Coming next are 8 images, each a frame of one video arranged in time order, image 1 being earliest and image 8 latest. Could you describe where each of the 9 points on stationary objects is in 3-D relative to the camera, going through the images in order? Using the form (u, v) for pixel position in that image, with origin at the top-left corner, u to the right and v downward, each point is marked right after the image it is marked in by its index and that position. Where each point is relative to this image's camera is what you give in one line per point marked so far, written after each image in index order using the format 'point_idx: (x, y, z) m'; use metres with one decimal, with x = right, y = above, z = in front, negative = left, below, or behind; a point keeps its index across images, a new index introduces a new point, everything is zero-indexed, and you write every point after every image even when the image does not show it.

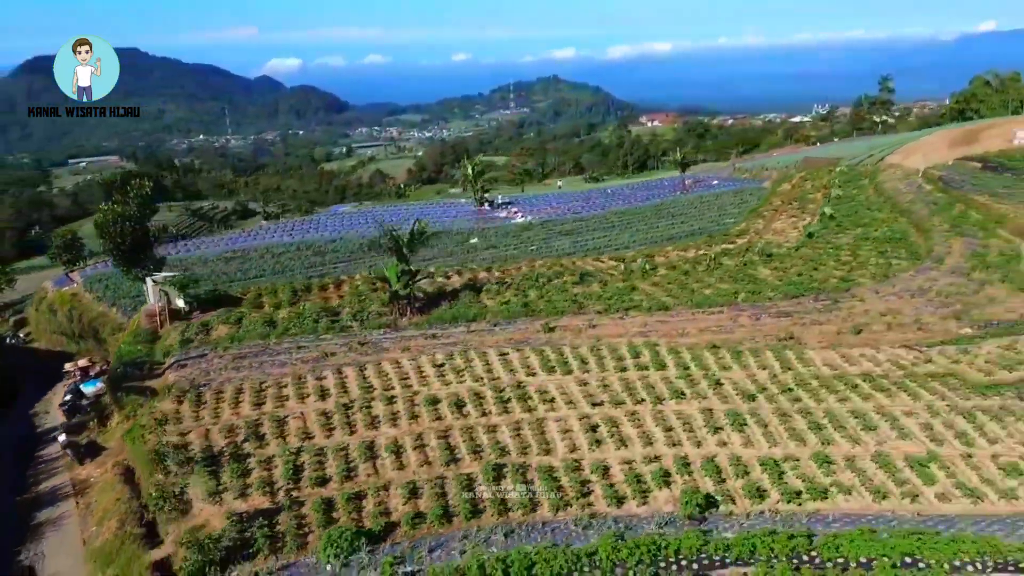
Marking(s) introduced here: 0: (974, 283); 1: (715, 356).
0: (+11.4, +0.1, +18.1) m
1: (+4.0, -1.3, +14.6) m
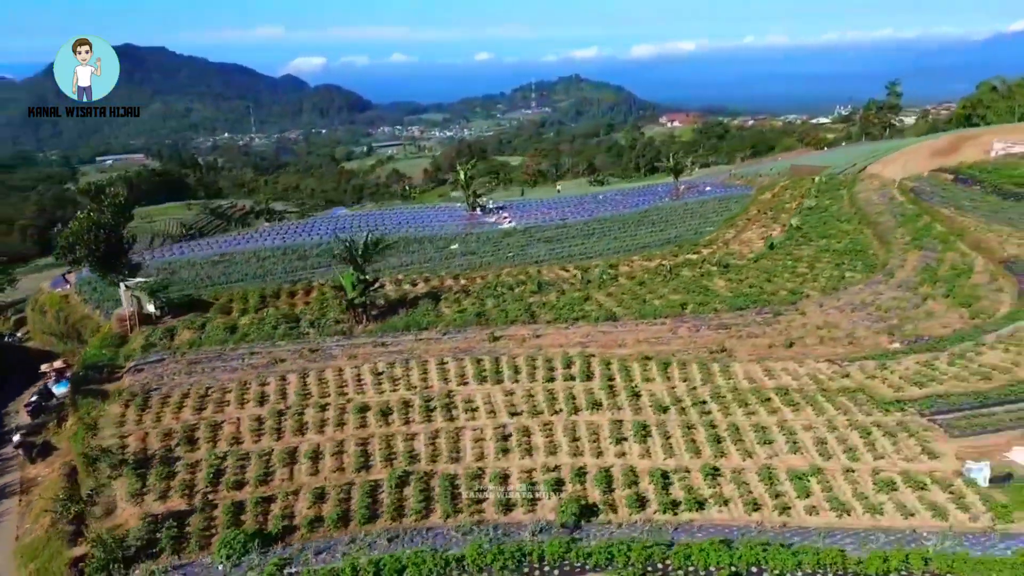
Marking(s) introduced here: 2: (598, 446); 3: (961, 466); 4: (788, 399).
0: (+10.2, -0.2, +18.4) m
1: (+2.7, -1.6, +15.0) m
2: (+1.3, -2.5, +11.7) m
3: (+6.5, -2.6, +10.7) m
4: (+4.9, -2.0, +13.1) m
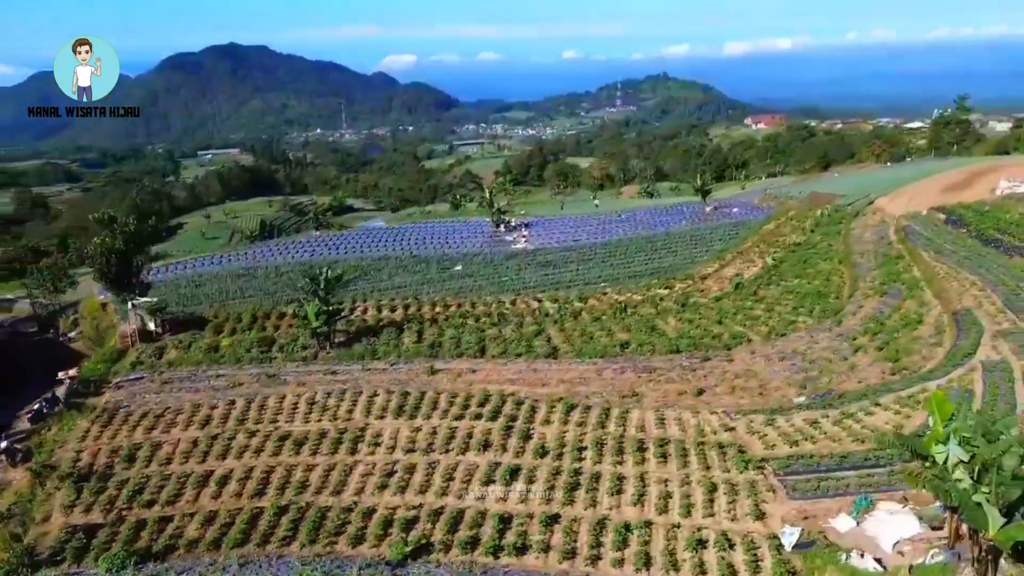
0: (+8.7, -1.5, +18.7) m
1: (+0.8, -2.6, +16.2) m
2: (-0.9, -3.5, +13.0) m
3: (+4.2, -3.8, +11.5) m
4: (+2.9, -3.1, +14.0) m
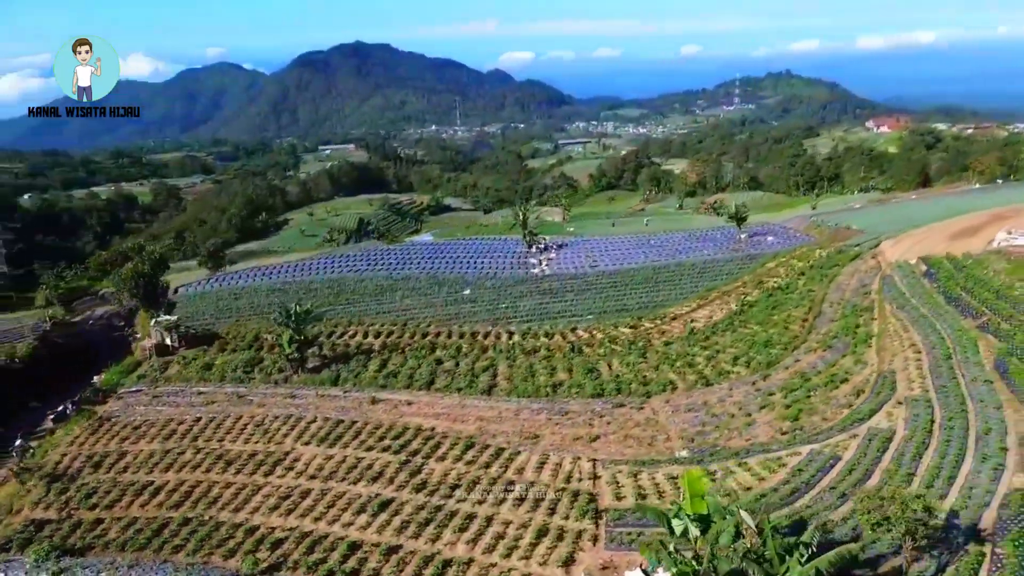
0: (+6.7, -3.1, +19.5) m
1: (-1.5, -3.9, +18.1) m
2: (-3.7, -4.7, +15.3) m
3: (+1.1, -5.1, +13.0) m
4: (+0.2, -4.4, +15.7) m
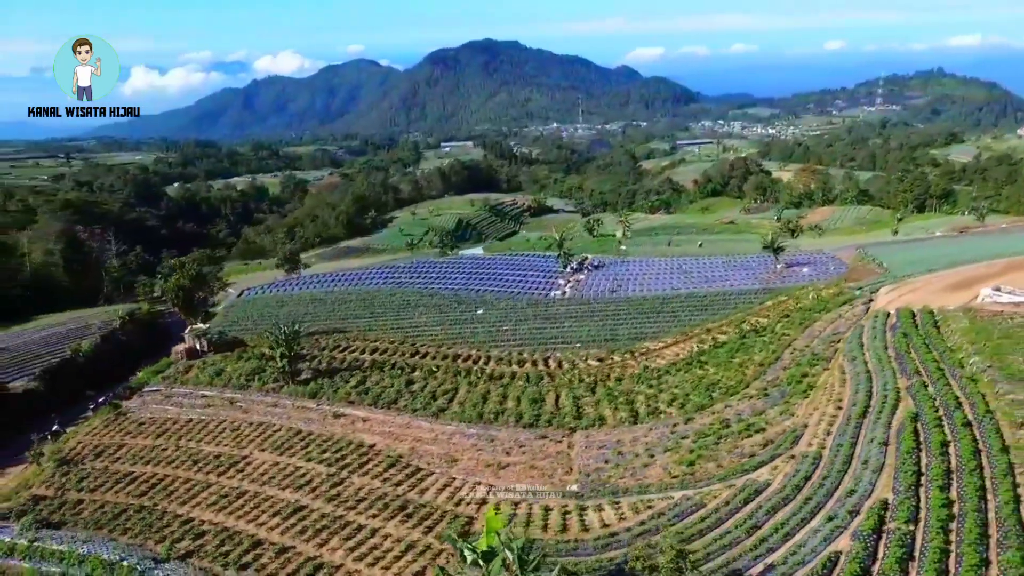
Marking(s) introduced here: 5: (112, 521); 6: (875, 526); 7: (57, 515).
0: (+4.5, -4.5, +20.9) m
1: (-3.7, -4.9, +20.8) m
2: (-6.4, -5.7, +18.3) m
3: (-2.0, -6.3, +15.4) m
4: (-2.5, -5.6, +18.2) m
5: (-9.9, -5.8, +18.2) m
6: (+7.8, -5.1, +15.7) m
7: (-11.5, -5.8, +18.7) m
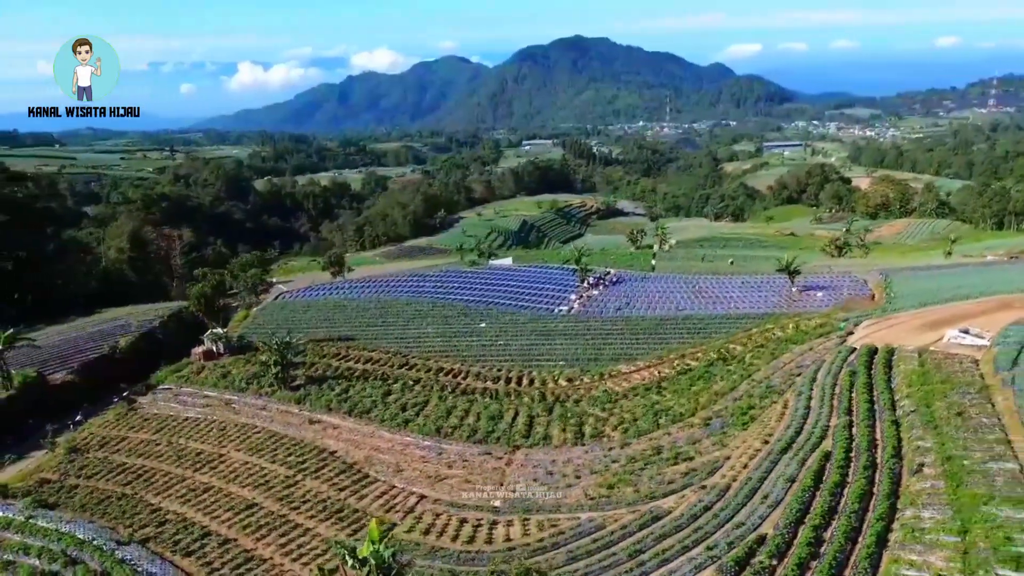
0: (+2.6, -5.6, +22.4) m
1: (-5.6, -5.7, +23.2) m
2: (-8.6, -6.3, +21.0) m
3: (-4.5, -7.1, +17.6) m
4: (-4.7, -6.4, +20.4) m
5: (-12.0, -6.3, +21.3) m
6: (+5.3, -6.2, +16.9) m
7: (-13.6, -6.2, +21.9) m
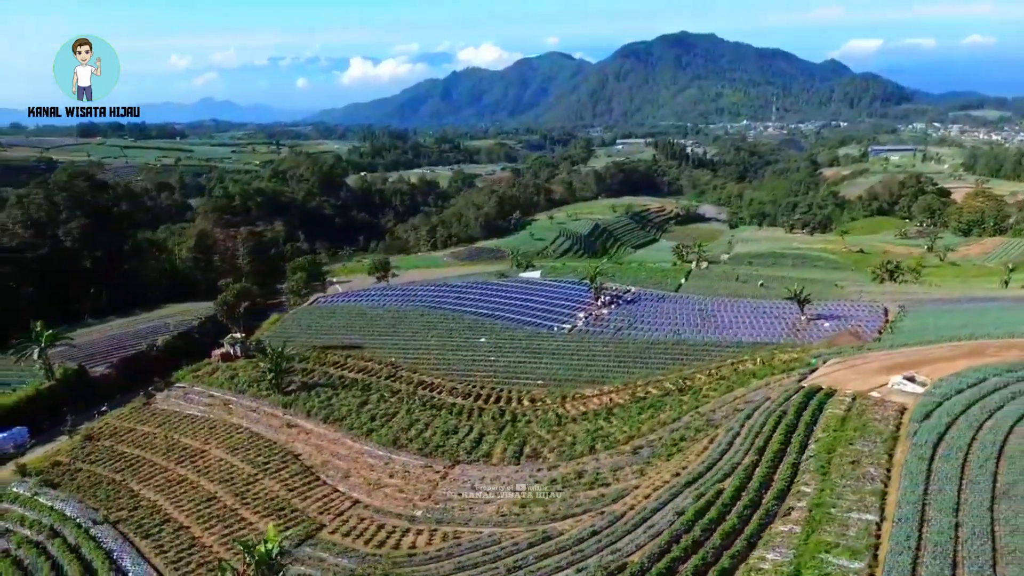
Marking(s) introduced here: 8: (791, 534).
0: (+0.3, -6.7, +24.5) m
1: (-7.8, -6.5, +26.3) m
2: (-11.1, -7.0, +24.5) m
3: (-7.5, -8.0, +20.6) m
4: (-7.3, -7.2, +23.4) m
5: (-14.4, -6.9, +25.2) m
6: (+2.2, -7.5, +18.7) m
7: (-15.9, -6.7, +25.9) m
8: (+7.3, -6.4, +19.0) m
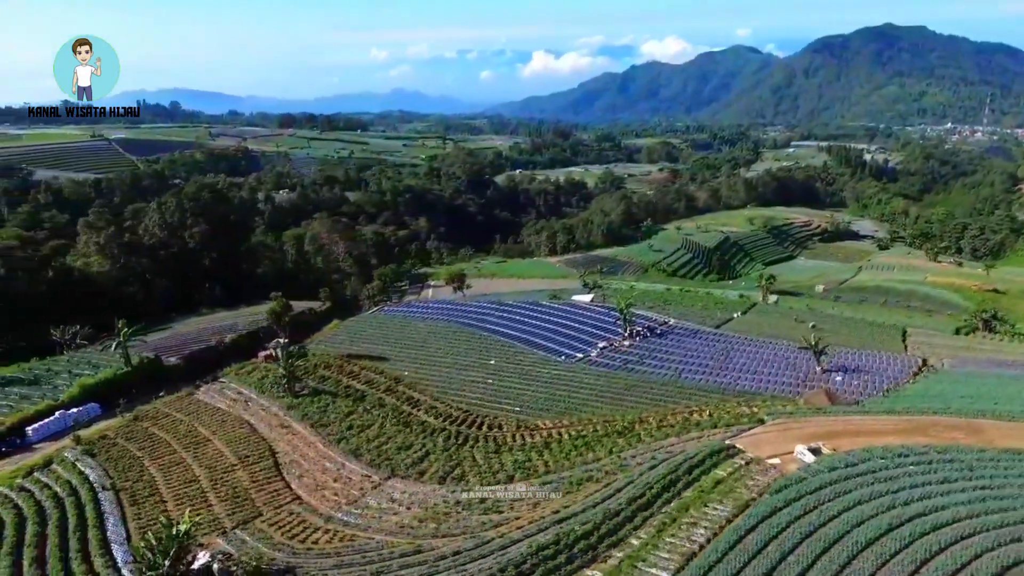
0: (-3.3, -8.5, +28.5) m
1: (-10.7, -7.7, +32.0) m
2: (-14.3, -8.0, +30.9) m
3: (-11.8, -9.2, +26.4) m
4: (-10.9, -8.4, +29.1) m
5: (-17.5, -7.6, +32.3) m
6: (-2.7, -9.4, +22.5) m
7: (-18.7, -7.3, +33.4) m
8: (+2.4, -8.6, +21.7) m
